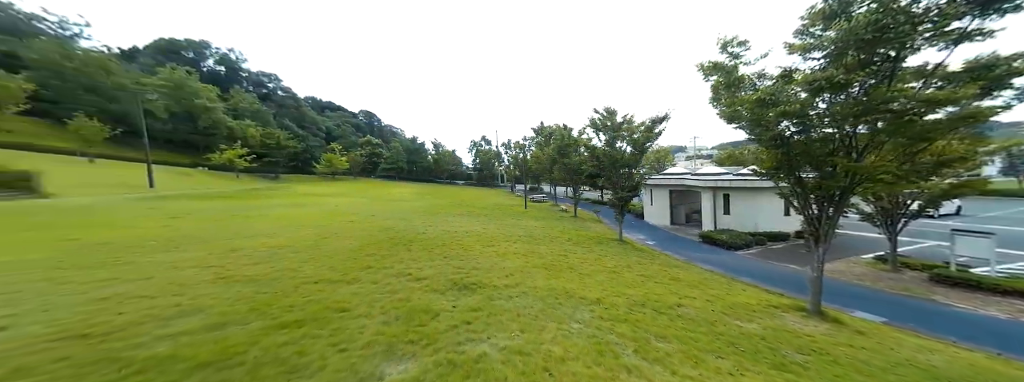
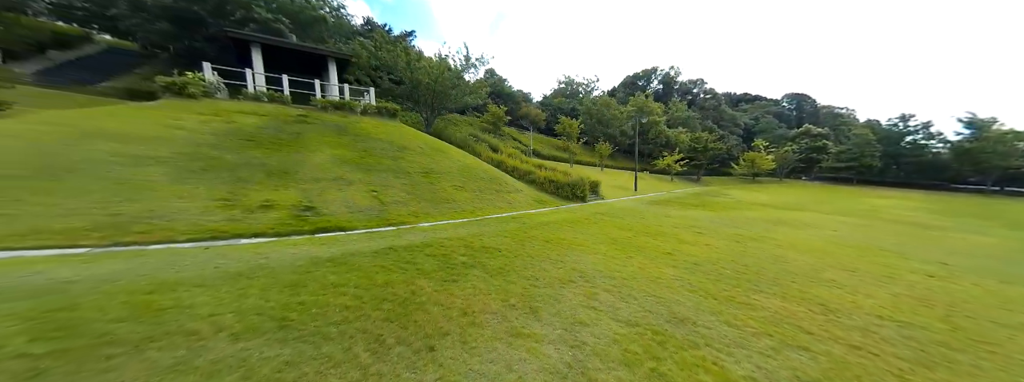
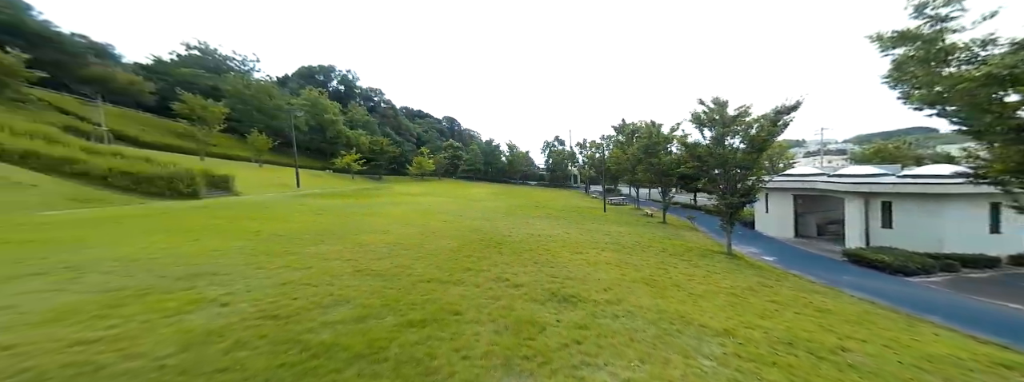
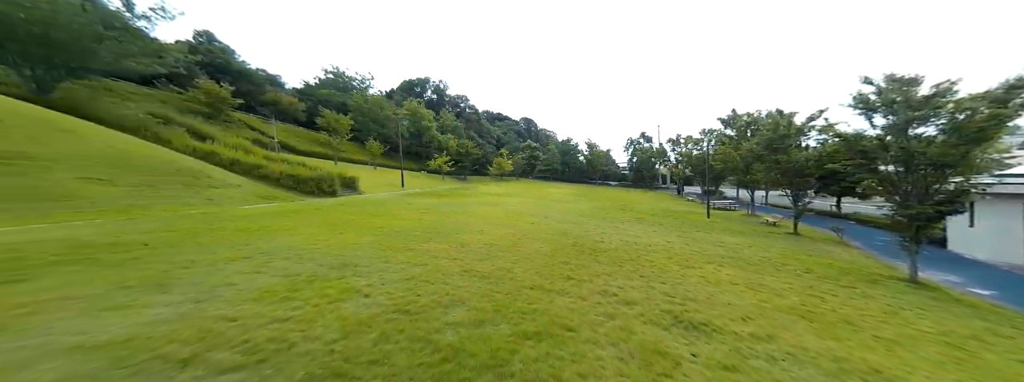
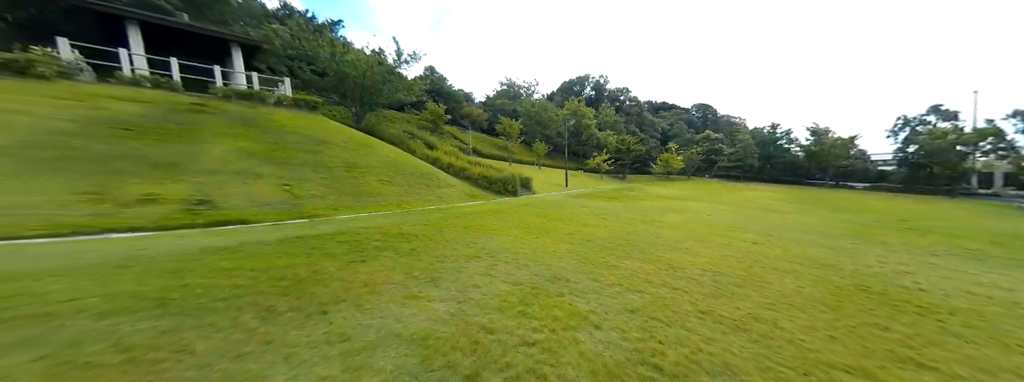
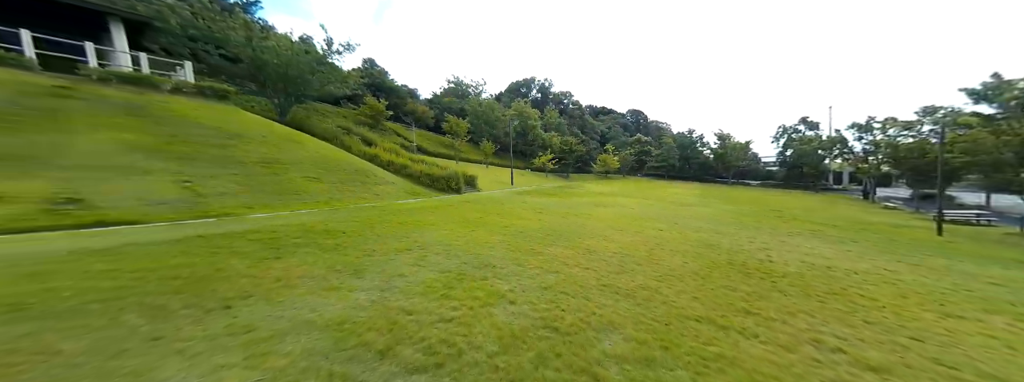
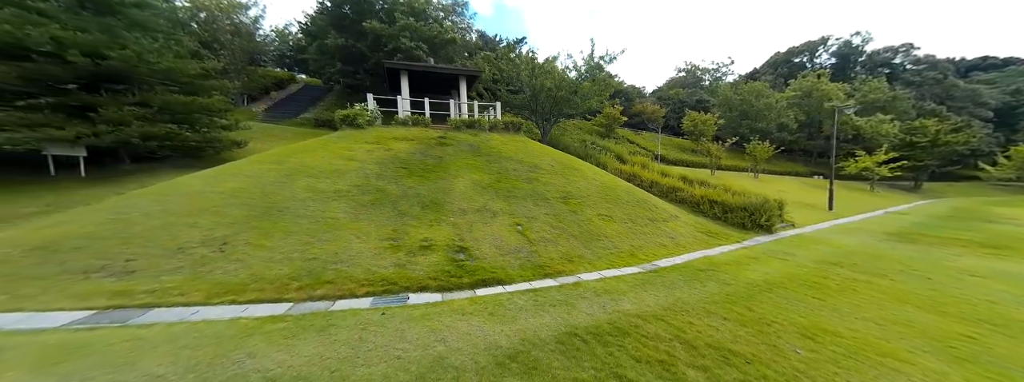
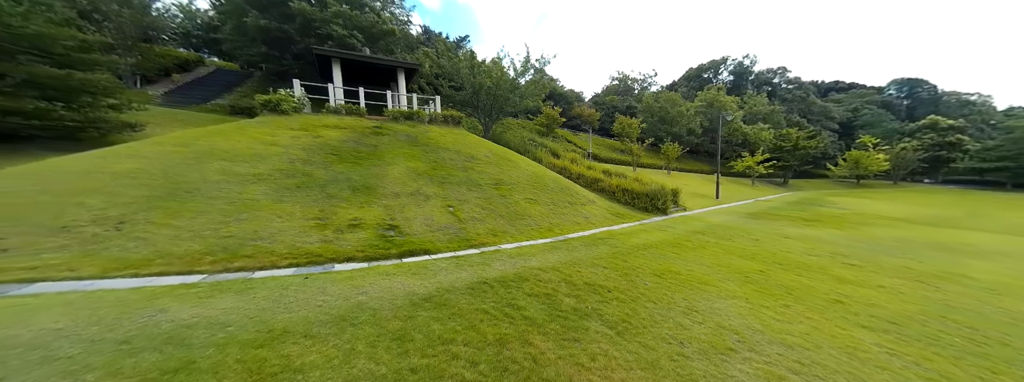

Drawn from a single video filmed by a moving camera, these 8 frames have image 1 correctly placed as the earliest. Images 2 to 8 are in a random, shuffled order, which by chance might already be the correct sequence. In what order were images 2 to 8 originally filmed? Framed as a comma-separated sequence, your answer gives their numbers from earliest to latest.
3, 4, 6, 5, 2, 8, 7
